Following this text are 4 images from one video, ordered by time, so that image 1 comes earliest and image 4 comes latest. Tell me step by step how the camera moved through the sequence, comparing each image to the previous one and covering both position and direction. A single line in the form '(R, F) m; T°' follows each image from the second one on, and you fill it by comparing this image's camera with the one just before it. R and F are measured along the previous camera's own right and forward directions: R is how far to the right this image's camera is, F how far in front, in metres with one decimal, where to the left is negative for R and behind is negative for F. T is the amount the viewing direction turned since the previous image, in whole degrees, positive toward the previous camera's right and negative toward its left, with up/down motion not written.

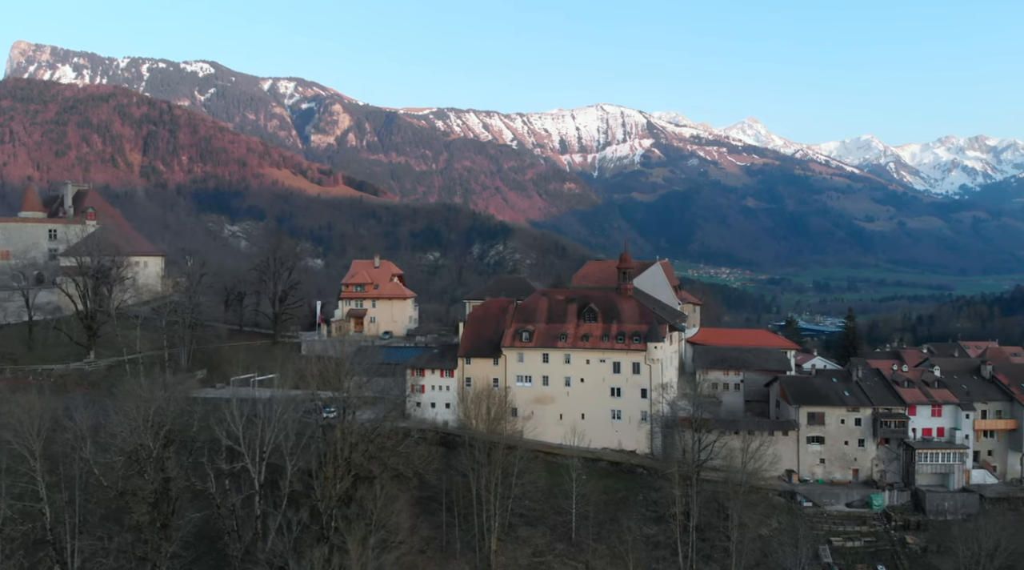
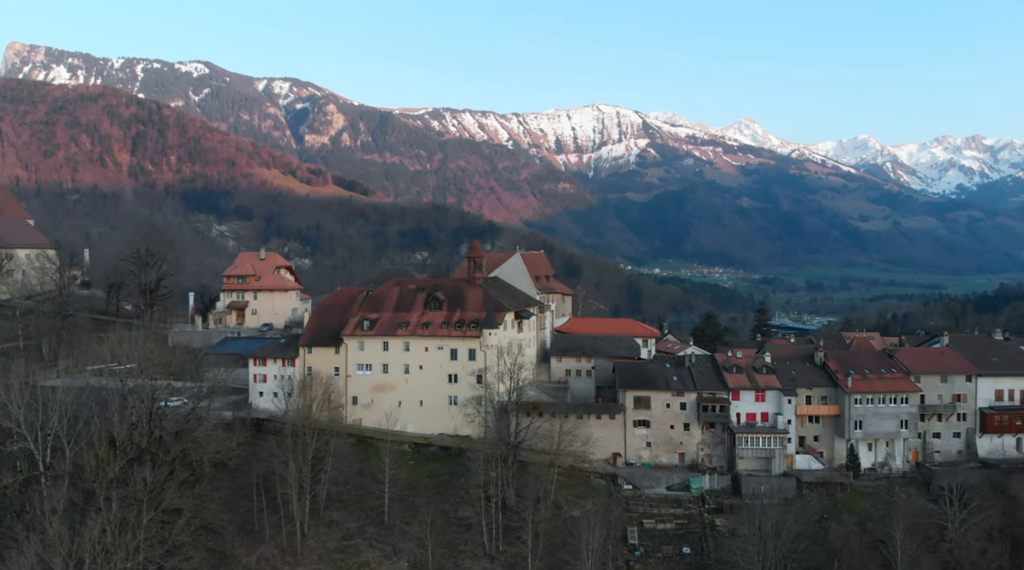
(+9.2, -0.3) m; 0°
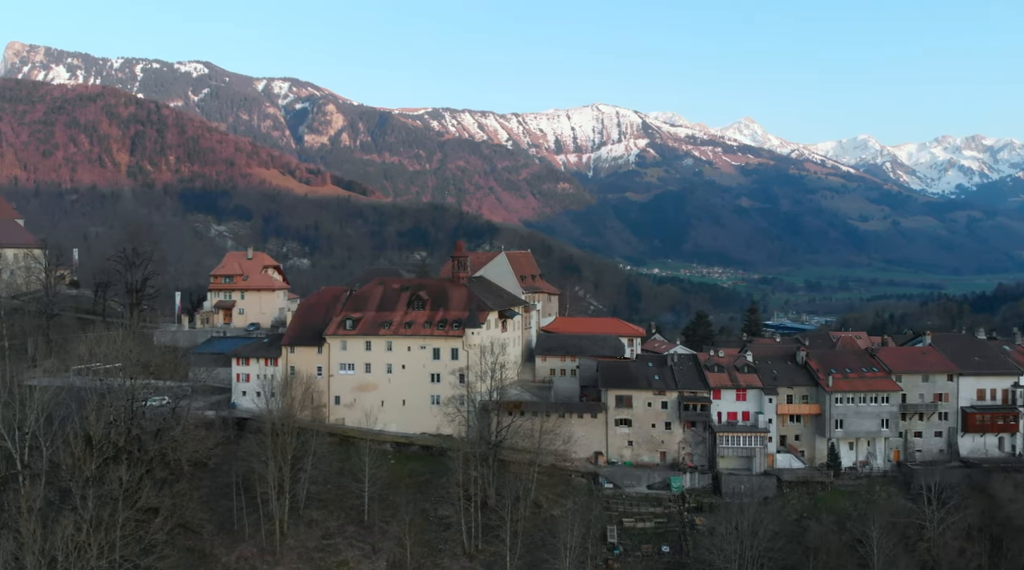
(+1.0, 0.0) m; 0°
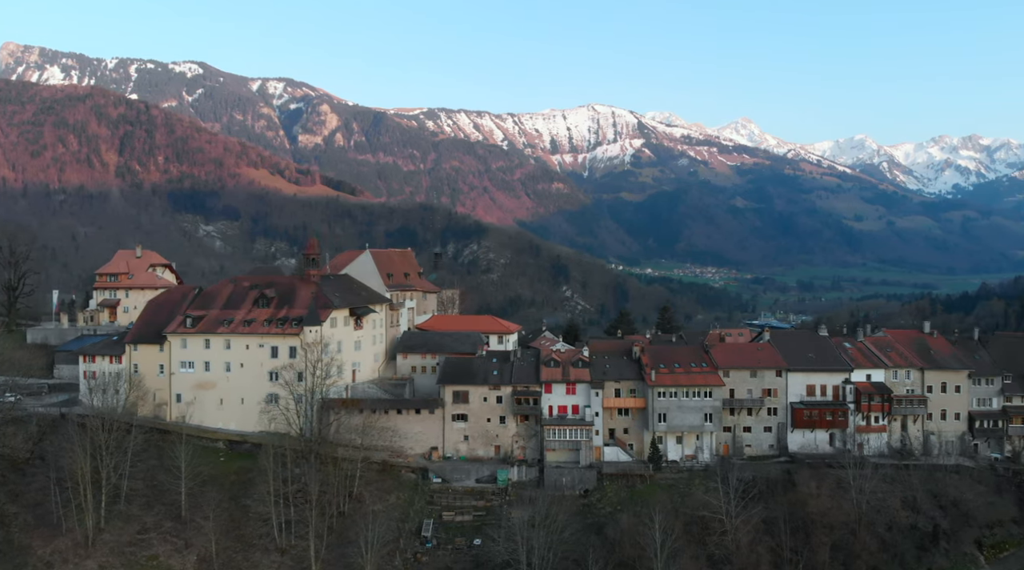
(+9.2, -0.7) m; 0°
